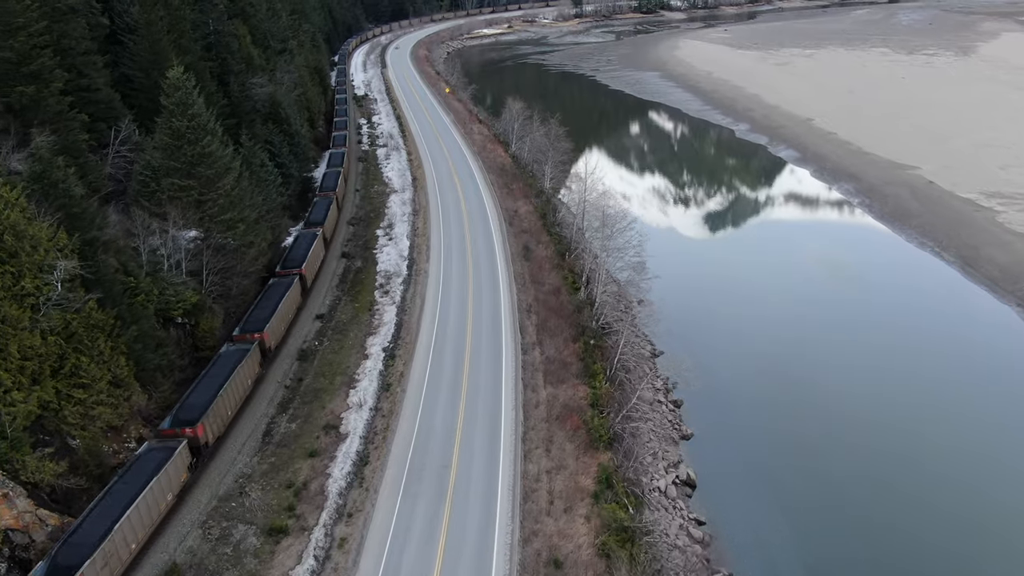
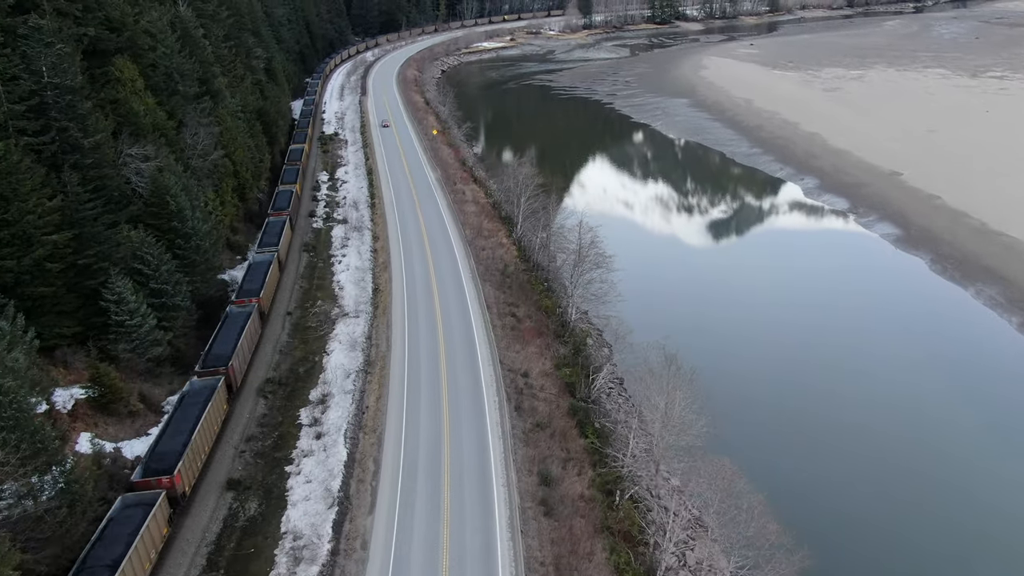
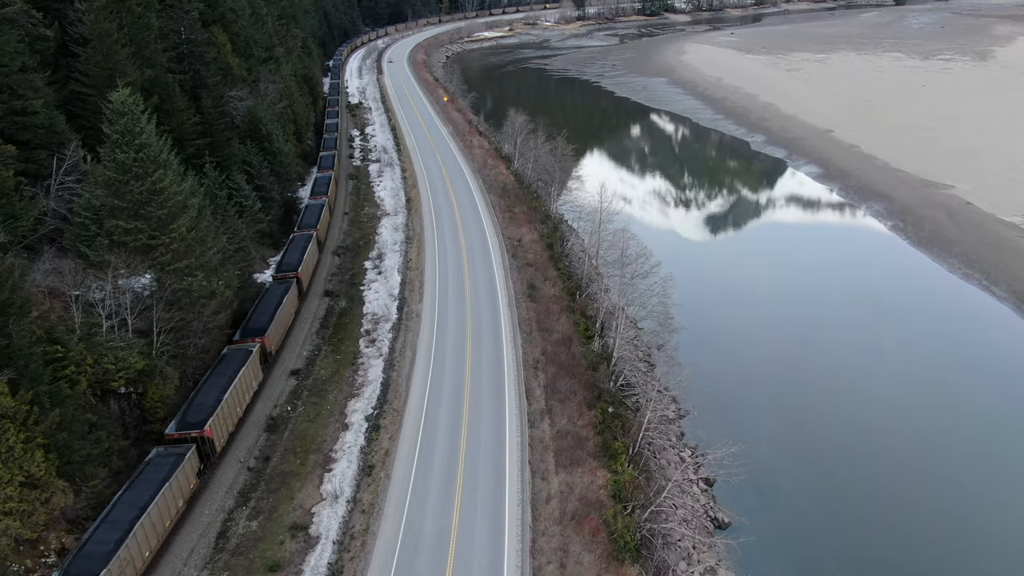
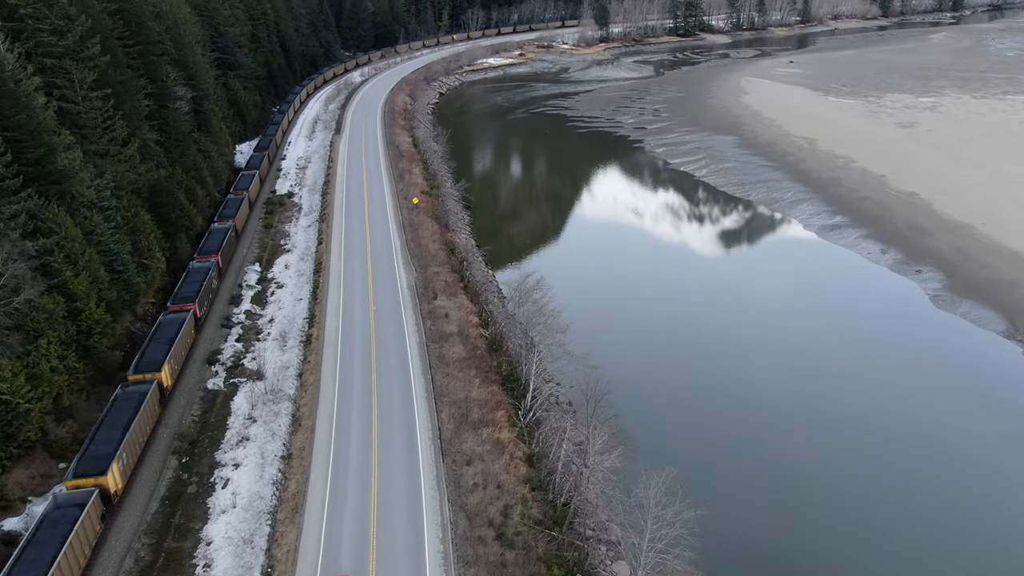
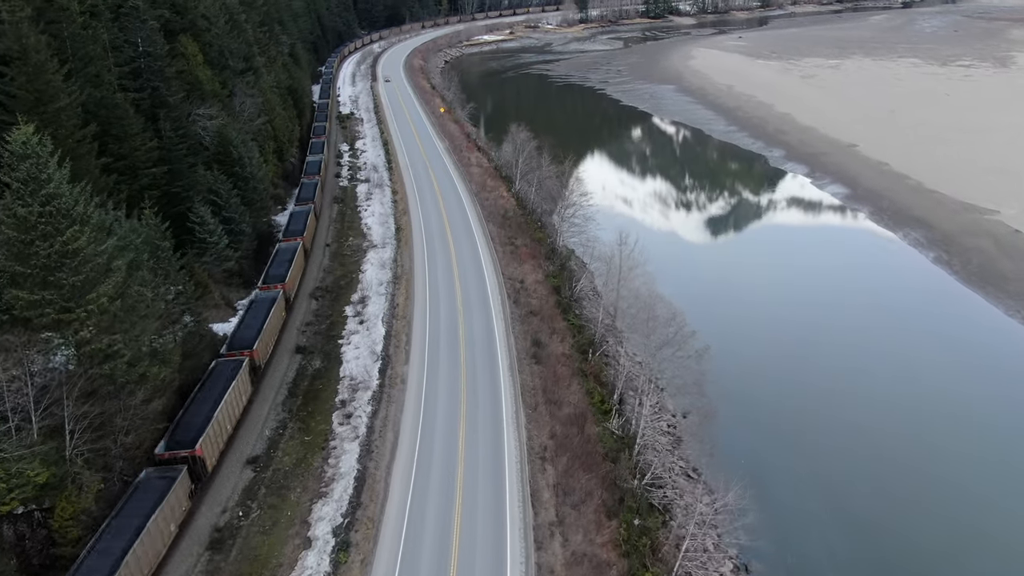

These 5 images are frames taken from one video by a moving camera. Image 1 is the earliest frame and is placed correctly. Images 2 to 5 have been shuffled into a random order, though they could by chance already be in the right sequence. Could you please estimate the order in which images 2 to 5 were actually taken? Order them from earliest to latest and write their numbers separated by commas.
3, 5, 2, 4
